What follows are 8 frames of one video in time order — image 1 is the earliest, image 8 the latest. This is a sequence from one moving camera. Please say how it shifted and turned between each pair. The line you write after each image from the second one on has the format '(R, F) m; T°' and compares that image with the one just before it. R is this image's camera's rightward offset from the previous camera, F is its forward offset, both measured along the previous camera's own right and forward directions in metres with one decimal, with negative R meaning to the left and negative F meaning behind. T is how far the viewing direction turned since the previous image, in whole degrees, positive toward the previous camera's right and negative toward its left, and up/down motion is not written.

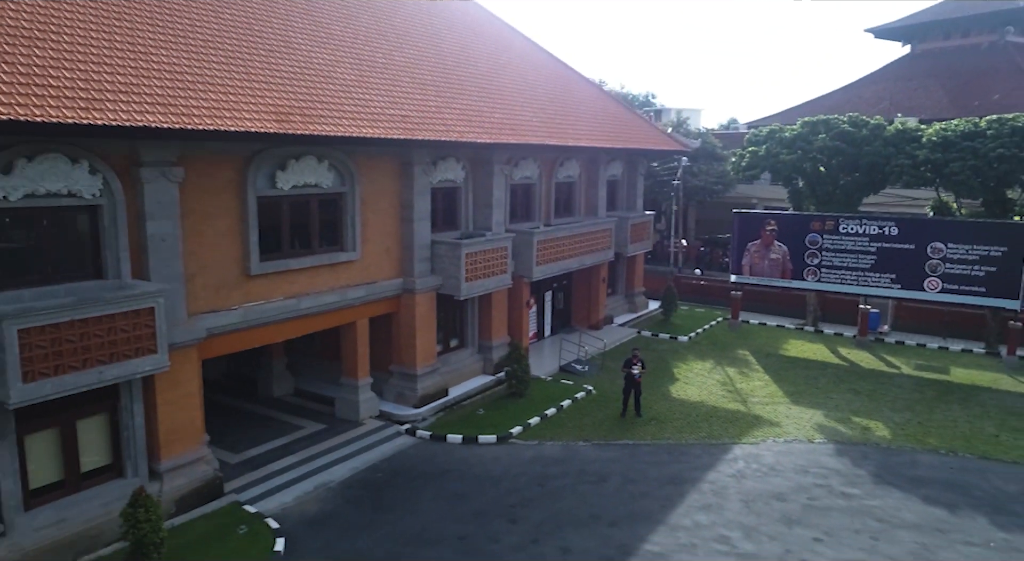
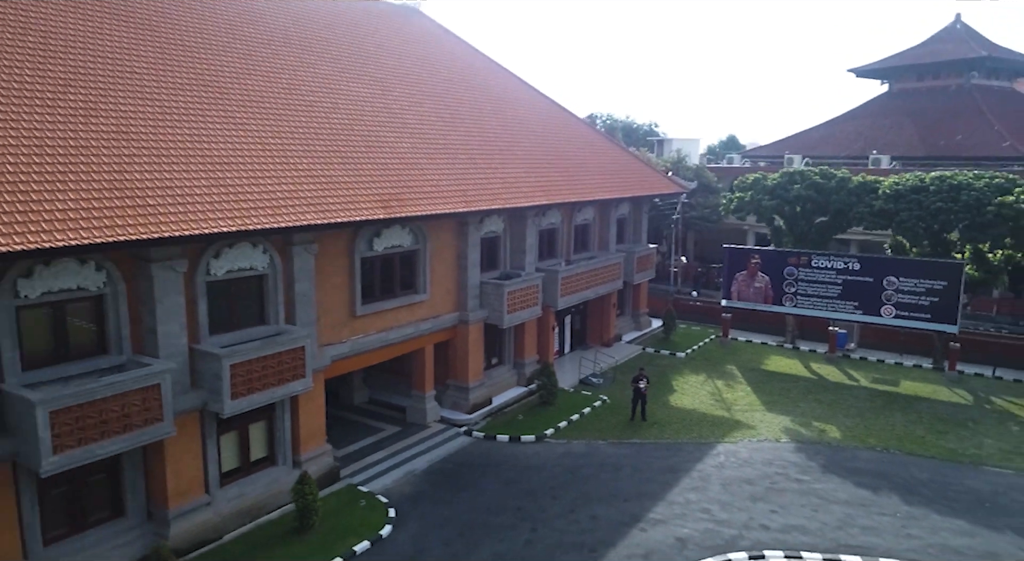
(-0.6, -2.9) m; 0°
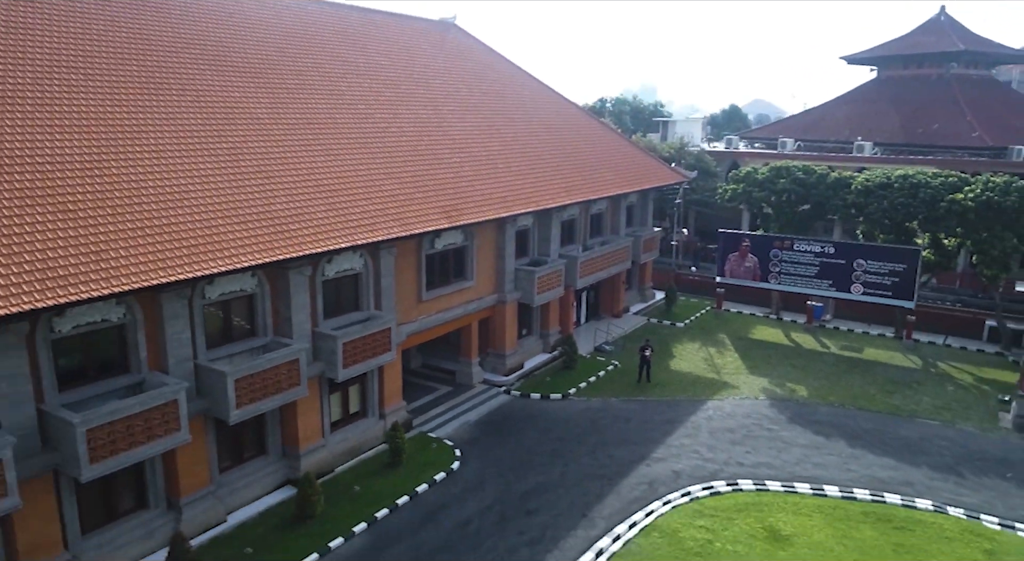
(-0.6, -2.9) m; 0°
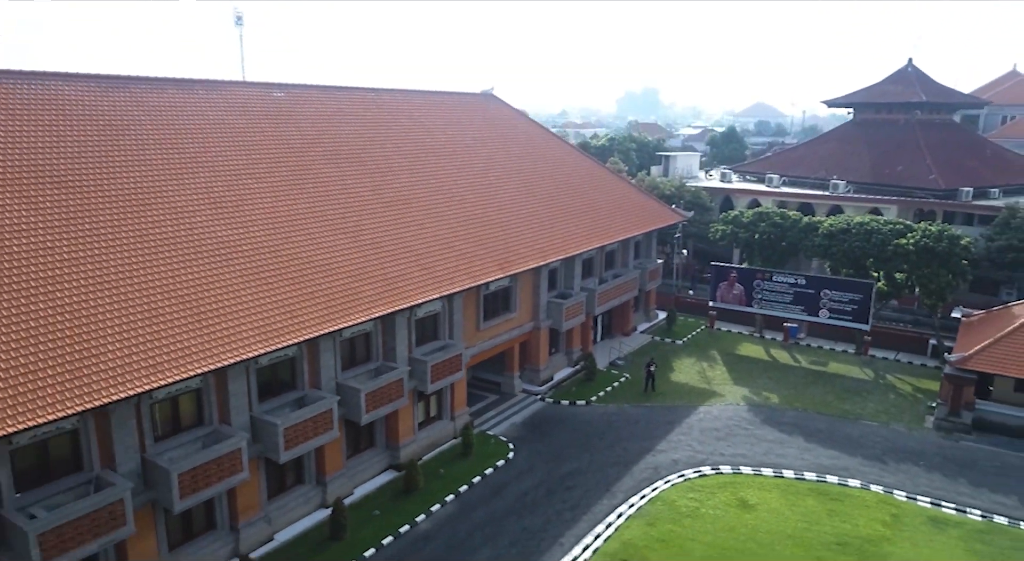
(-0.9, -4.4) m; 0°
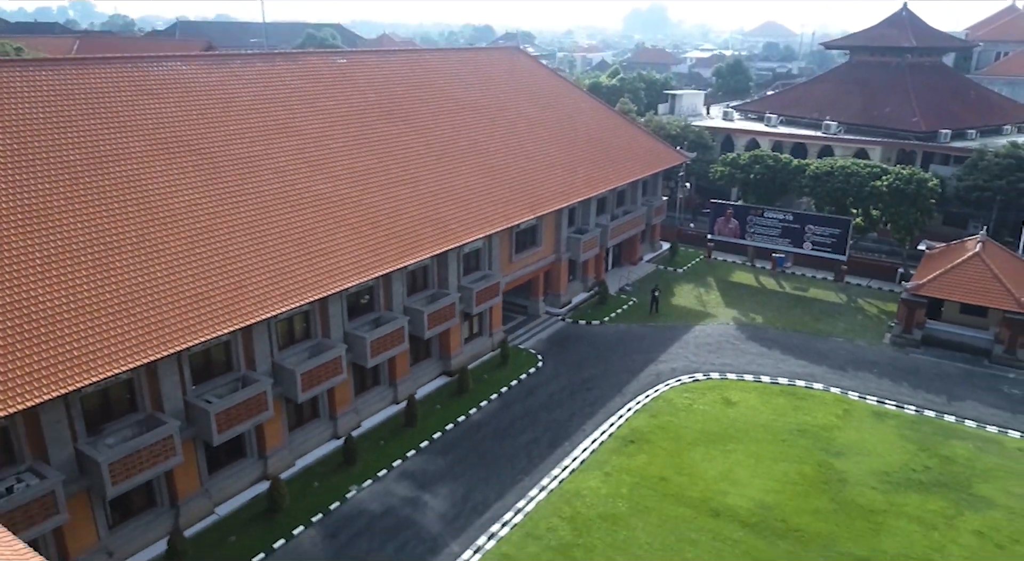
(-0.7, -3.5) m; 0°
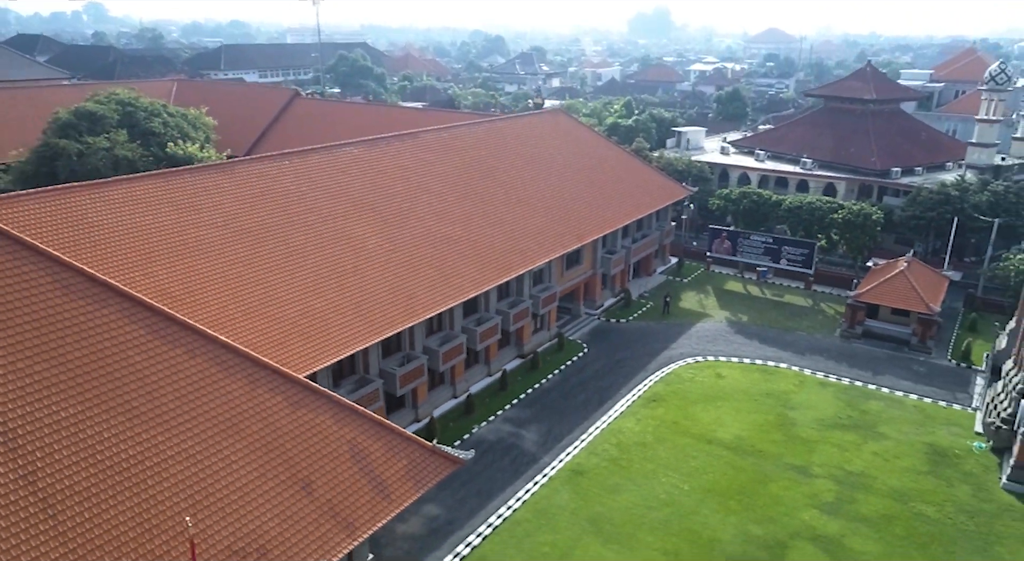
(-2.0, -8.4) m; 0°
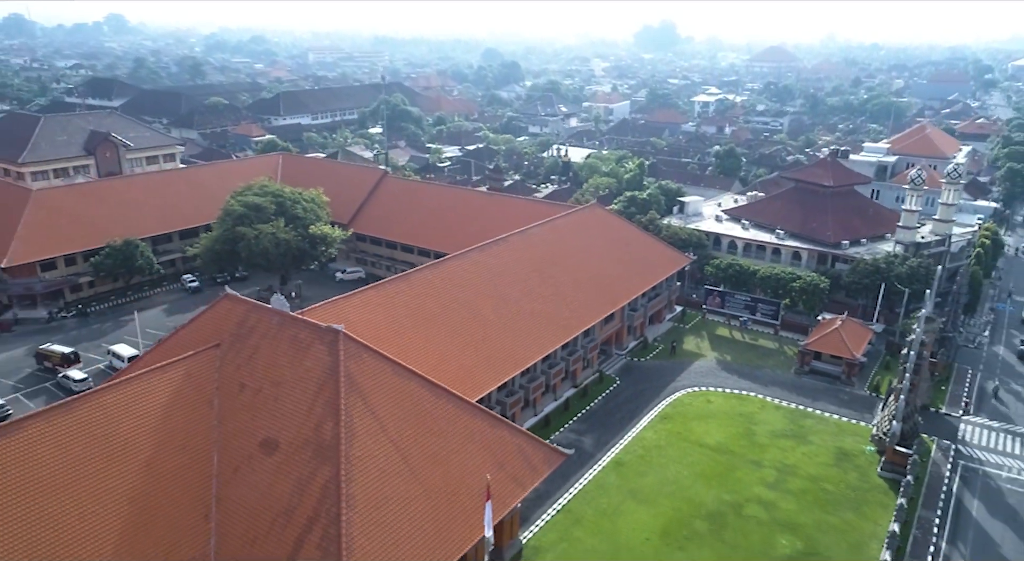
(-3.1, -13.6) m; 0°
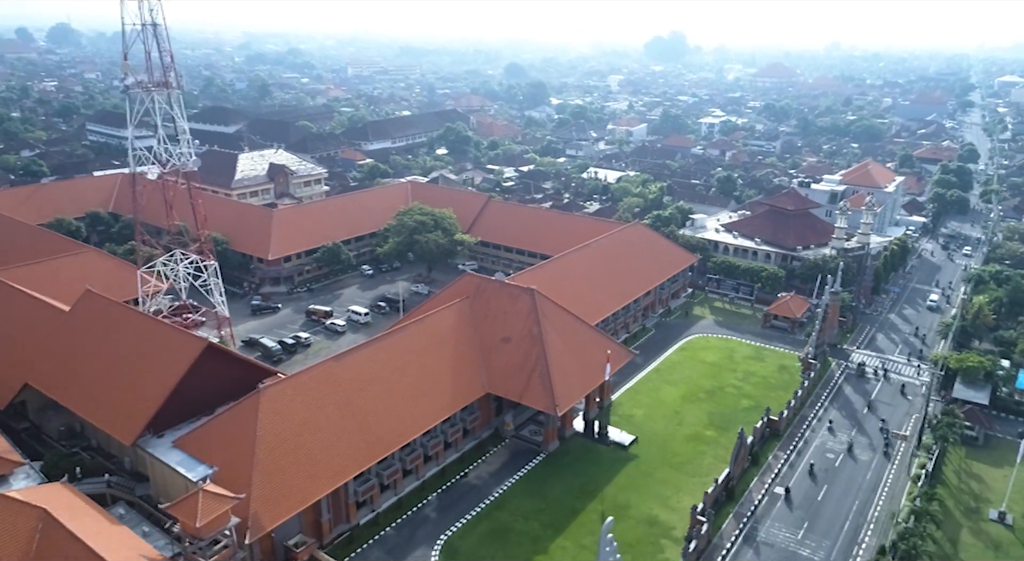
(-7.1, -28.5) m; -1°
